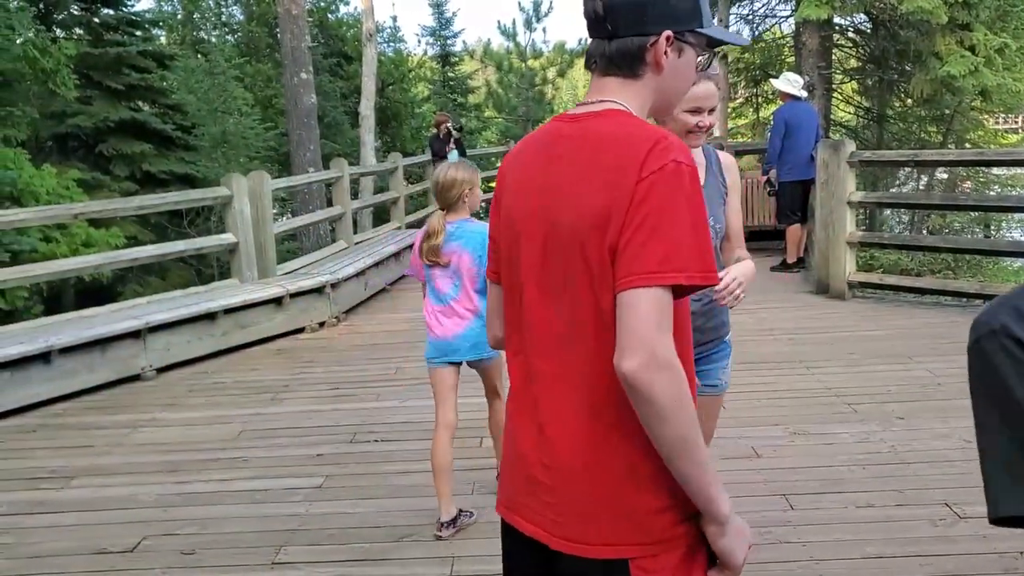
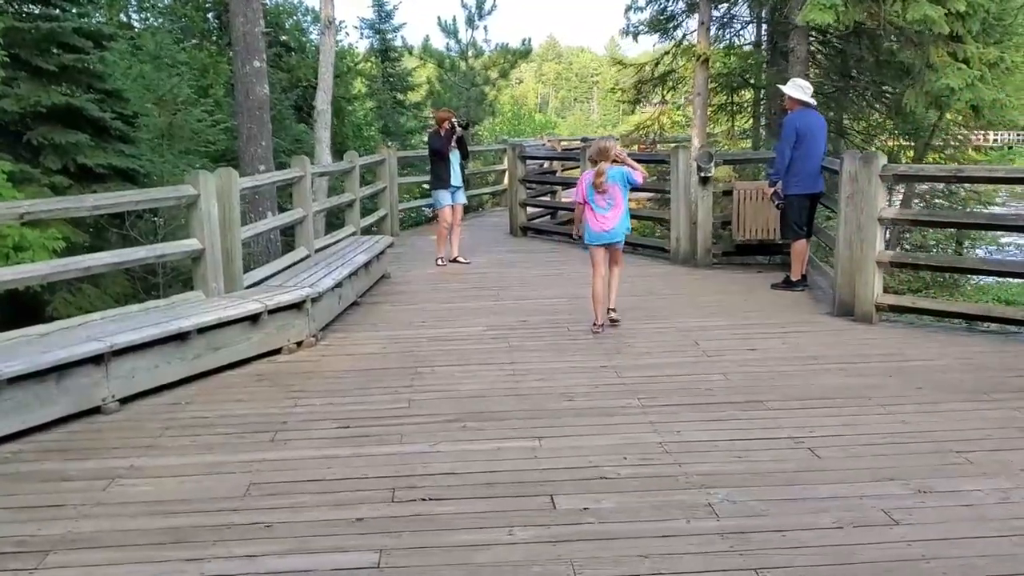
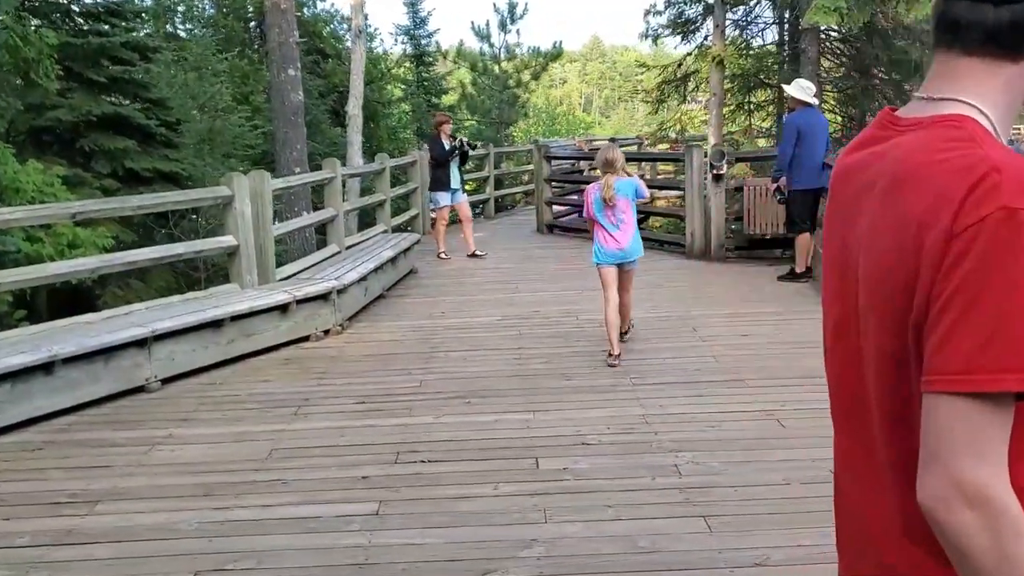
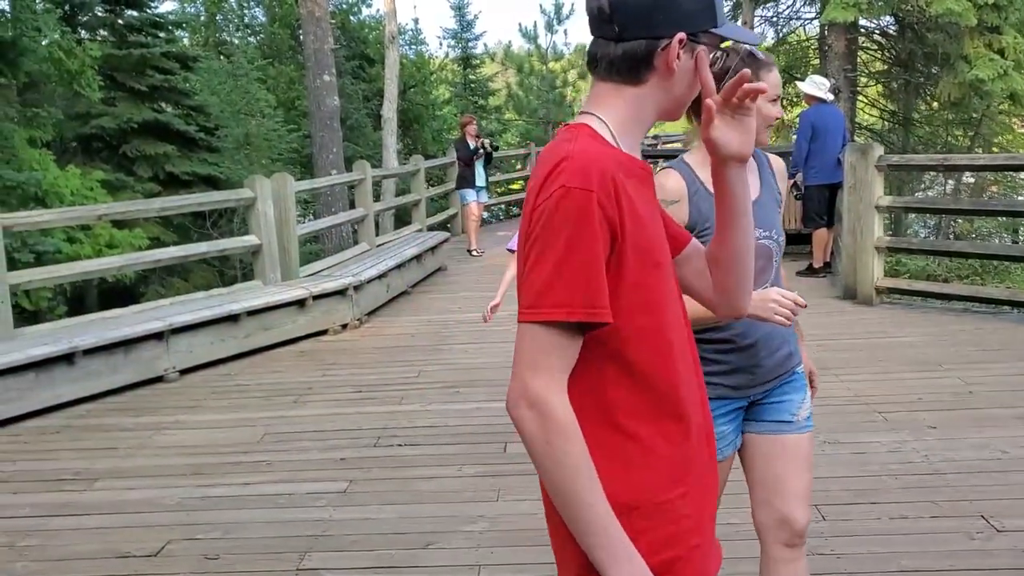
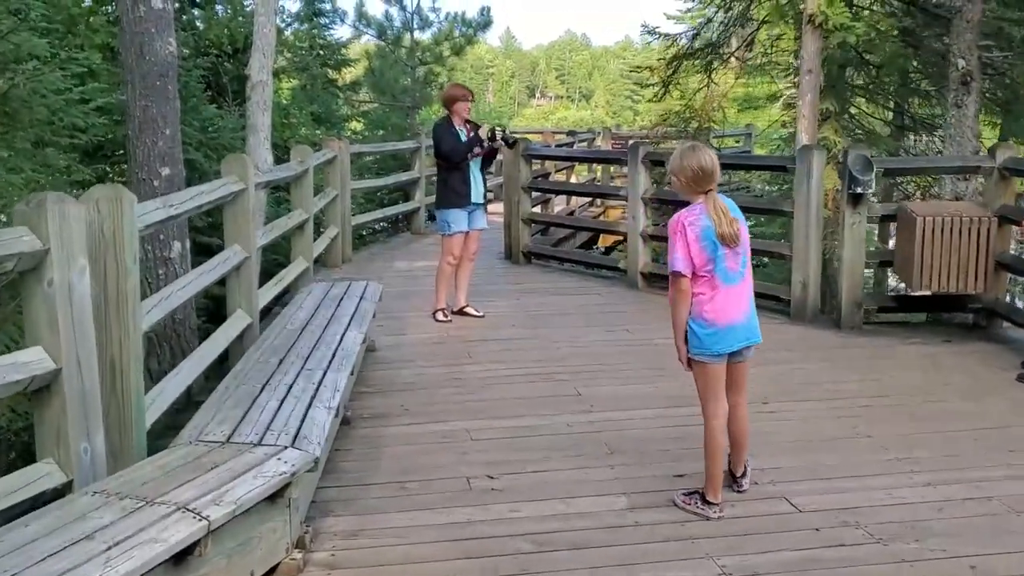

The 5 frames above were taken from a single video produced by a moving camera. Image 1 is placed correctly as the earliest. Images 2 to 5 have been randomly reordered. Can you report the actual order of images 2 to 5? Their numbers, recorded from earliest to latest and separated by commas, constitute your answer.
4, 3, 2, 5
